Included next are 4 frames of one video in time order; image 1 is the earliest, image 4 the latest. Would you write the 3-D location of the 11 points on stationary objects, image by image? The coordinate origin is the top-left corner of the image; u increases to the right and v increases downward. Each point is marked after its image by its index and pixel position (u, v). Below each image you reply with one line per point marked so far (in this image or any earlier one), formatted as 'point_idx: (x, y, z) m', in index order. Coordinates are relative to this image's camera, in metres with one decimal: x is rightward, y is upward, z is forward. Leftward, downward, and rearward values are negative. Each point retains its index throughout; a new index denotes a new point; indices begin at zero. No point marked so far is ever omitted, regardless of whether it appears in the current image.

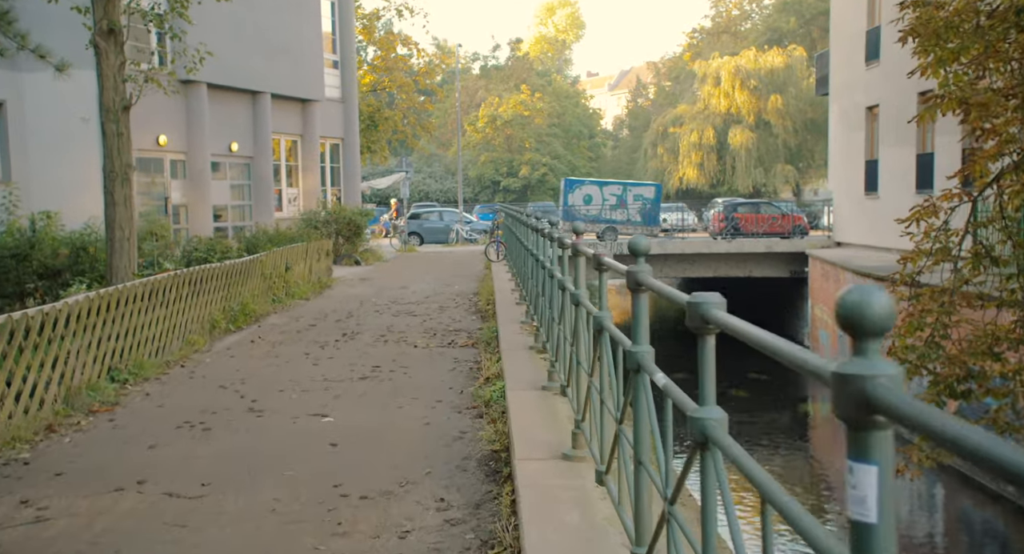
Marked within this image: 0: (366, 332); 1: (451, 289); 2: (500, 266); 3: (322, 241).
0: (-1.6, -0.6, +10.7) m
1: (-1.0, -0.2, +15.9) m
2: (-0.2, +0.2, +18.7) m
3: (-3.4, +0.6, +17.3) m
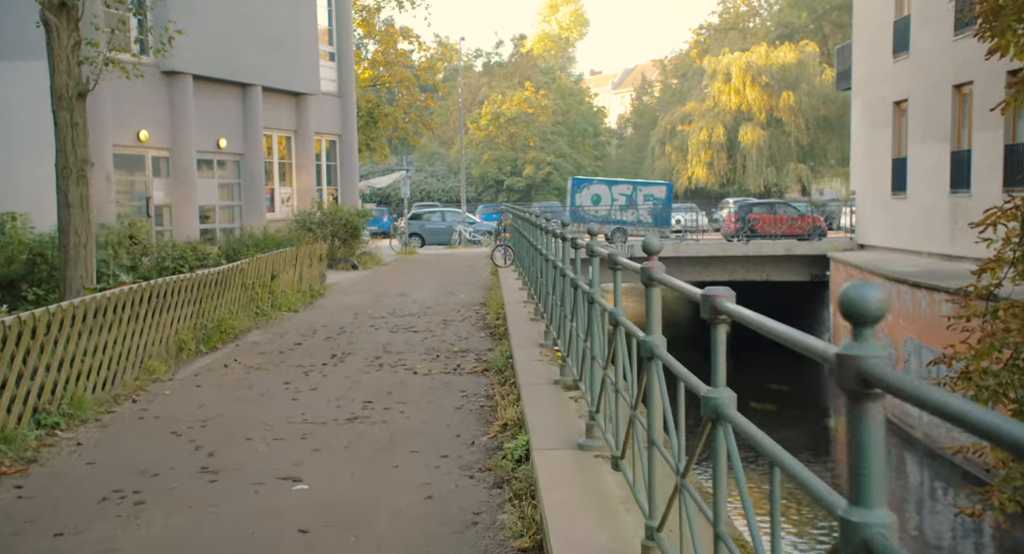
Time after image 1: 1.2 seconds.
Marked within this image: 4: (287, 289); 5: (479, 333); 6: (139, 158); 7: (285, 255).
0: (-1.5, -0.7, +9.3) m
1: (-0.9, -0.3, +14.5) m
2: (-0.1, +0.1, +17.3) m
3: (-3.2, +0.5, +16.0) m
4: (-3.1, -0.2, +13.1) m
5: (-0.3, -0.6, +10.4) m
6: (-6.9, +2.2, +17.7) m
7: (-3.1, +0.3, +13.3) m
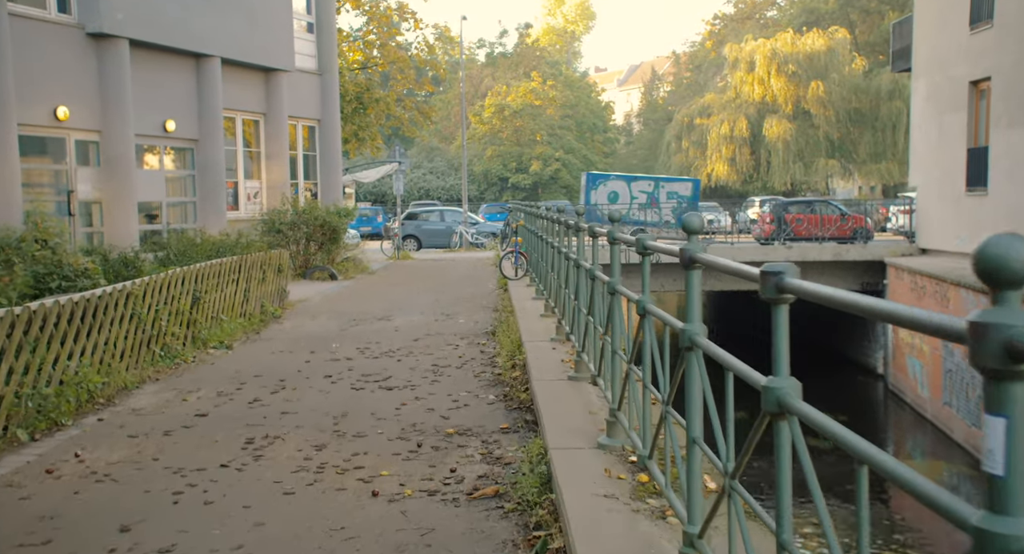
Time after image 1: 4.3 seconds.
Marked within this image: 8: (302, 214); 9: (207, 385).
0: (-1.3, -0.9, +5.7) m
1: (-0.7, -0.5, +10.9) m
2: (+0.1, -0.1, +13.7) m
3: (-3.0, +0.3, +12.4) m
4: (-2.9, -0.4, +9.5) m
5: (-0.2, -0.8, +6.8) m
6: (-6.7, +2.0, +14.2) m
7: (-2.9, +0.1, +9.7) m
8: (-3.8, +1.1, +17.4) m
9: (-2.3, -0.8, +7.2) m
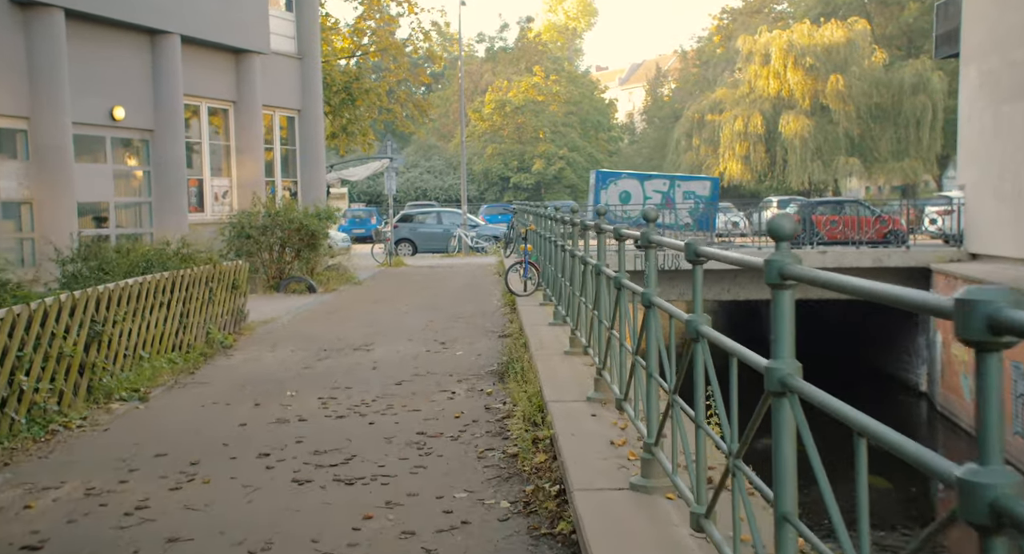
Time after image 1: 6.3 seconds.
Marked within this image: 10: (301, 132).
0: (-1.2, -1.1, +3.4) m
1: (-0.6, -0.7, +8.5) m
2: (+0.2, -0.3, +11.3) m
3: (-2.9, +0.1, +10.0) m
4: (-2.8, -0.5, +7.1) m
5: (0.0, -1.0, +4.4) m
6: (-6.6, +1.8, +11.8) m
7: (-2.8, -0.1, +7.3) m
8: (-3.7, +0.9, +15.1) m
9: (-2.2, -1.0, +4.8) m
10: (-4.1, +2.8, +18.9) m
